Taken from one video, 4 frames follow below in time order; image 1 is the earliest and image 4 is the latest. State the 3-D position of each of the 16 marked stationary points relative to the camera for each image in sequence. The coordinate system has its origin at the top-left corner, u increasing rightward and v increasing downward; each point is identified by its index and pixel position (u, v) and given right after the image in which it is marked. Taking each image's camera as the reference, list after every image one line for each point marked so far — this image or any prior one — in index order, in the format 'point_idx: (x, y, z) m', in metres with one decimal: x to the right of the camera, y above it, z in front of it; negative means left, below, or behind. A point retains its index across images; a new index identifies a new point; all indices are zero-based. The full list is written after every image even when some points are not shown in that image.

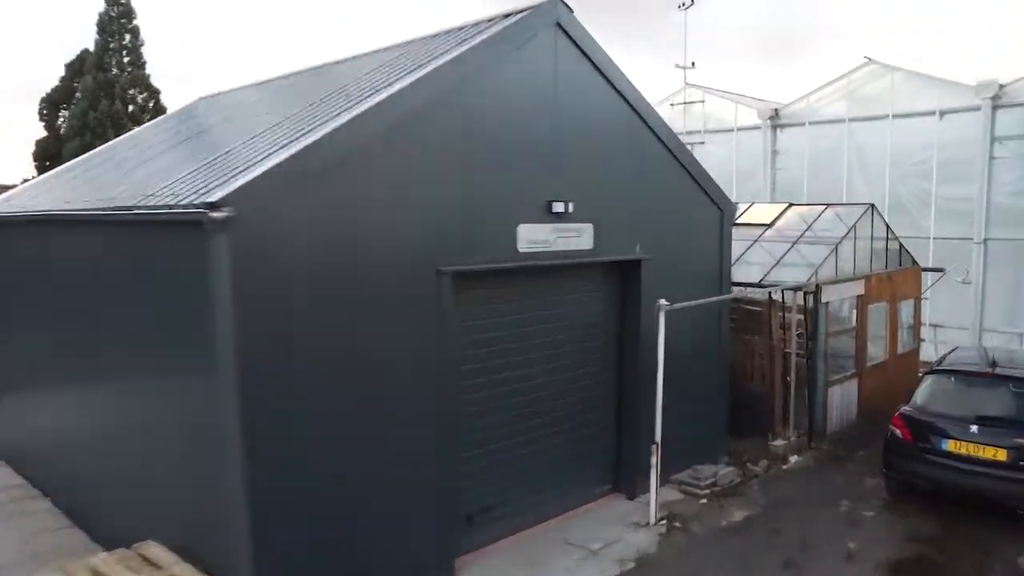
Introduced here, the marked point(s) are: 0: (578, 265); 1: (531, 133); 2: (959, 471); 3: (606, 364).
0: (+0.5, +0.2, +5.8) m
1: (+0.1, +1.1, +5.2) m
2: (+3.4, -1.4, +5.6) m
3: (+0.8, -0.7, +6.2) m
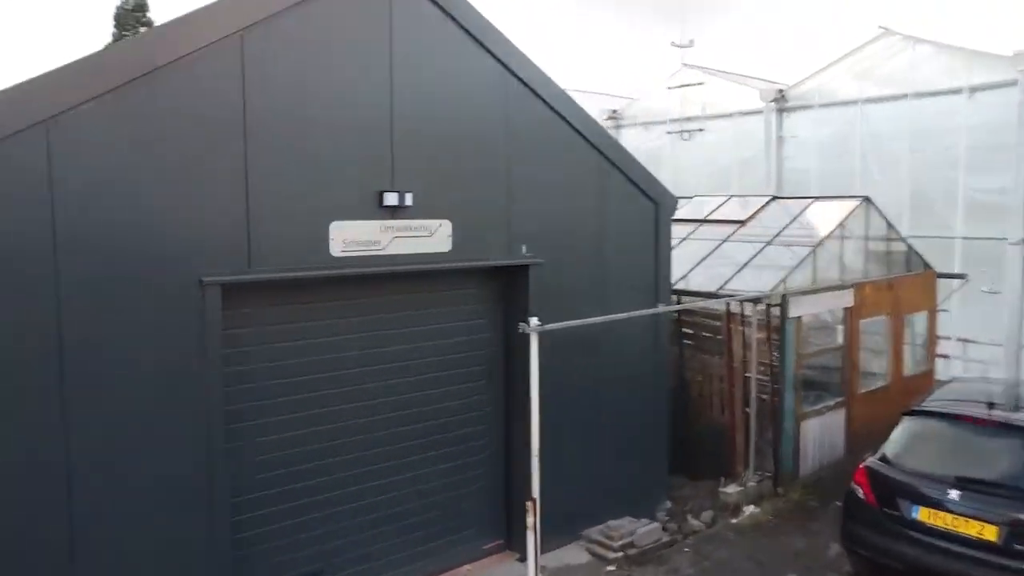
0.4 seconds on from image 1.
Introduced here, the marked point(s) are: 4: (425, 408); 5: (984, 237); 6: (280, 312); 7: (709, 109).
0: (-0.4, +0.1, +4.6) m
1: (-0.9, +1.0, +4.0) m
2: (+2.4, -1.5, +4.2) m
3: (-0.2, -0.7, +5.0) m
4: (-0.5, -0.8, +4.7) m
5: (+5.8, +0.6, +9.0) m
6: (-1.2, -0.1, +4.0) m
7: (+3.2, +2.9, +11.8) m
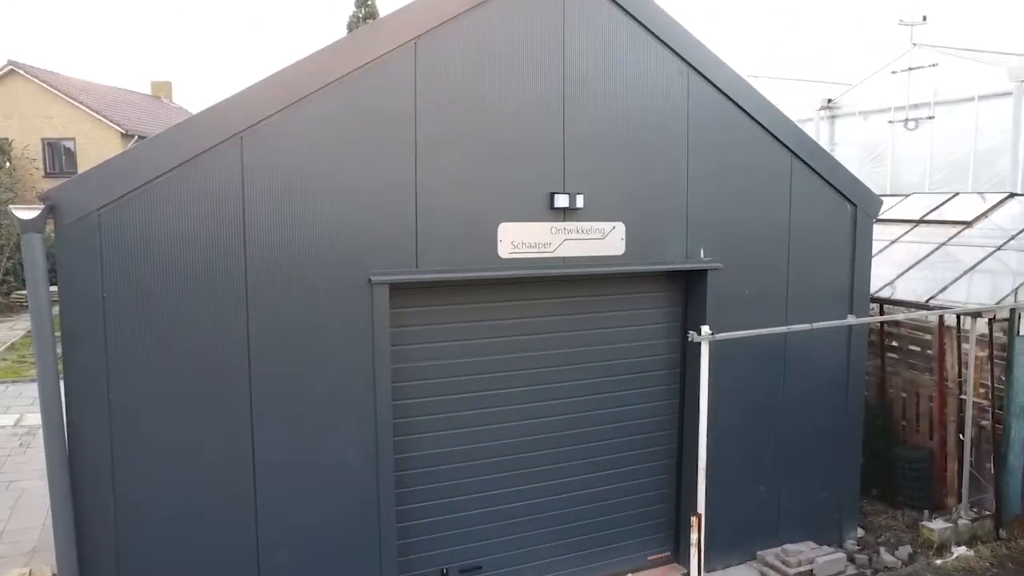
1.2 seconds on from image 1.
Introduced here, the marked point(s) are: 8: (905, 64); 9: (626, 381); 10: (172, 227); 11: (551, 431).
0: (+0.6, +0.1, +4.5) m
1: (+0.1, +1.0, +4.1) m
2: (+3.2, -1.6, +3.4) m
3: (+1.0, -0.8, +4.9) m
4: (+0.5, -0.8, +4.7) m
5: (+7.9, +0.4, +7.1) m
6: (-0.3, -0.1, +4.2) m
7: (+6.1, +2.8, +10.5) m
8: (+5.7, +3.2, +10.5) m
9: (+0.8, -0.6, +4.8) m
10: (-1.6, +0.3, +3.3) m
11: (+0.3, -0.9, +4.6) m
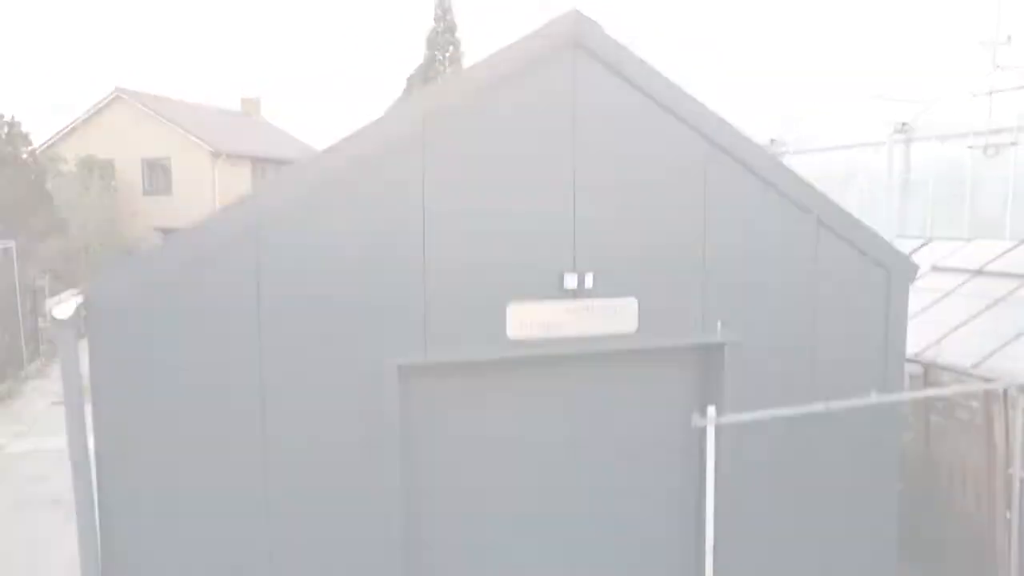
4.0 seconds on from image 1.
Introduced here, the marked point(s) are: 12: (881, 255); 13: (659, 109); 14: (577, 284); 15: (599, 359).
0: (+0.7, -0.4, +4.6) m
1: (+0.1, +0.6, +4.2) m
2: (+3.2, -2.1, +3.2) m
3: (+1.1, -1.2, +4.9) m
4: (+0.7, -1.2, +4.8) m
5: (+8.2, -0.1, +6.3) m
6: (-0.2, -0.6, +4.3) m
7: (+6.9, +2.3, +9.9) m
8: (+6.5, +2.7, +10.0) m
9: (+0.9, -1.1, +4.8) m
10: (-1.6, -0.2, +3.6) m
11: (+0.4, -1.3, +4.7) m
12: (+2.5, +0.2, +4.9) m
13: (+0.9, +1.1, +4.4) m
14: (+0.4, 0.0, +4.3) m
15: (+0.5, -0.5, +4.6) m
